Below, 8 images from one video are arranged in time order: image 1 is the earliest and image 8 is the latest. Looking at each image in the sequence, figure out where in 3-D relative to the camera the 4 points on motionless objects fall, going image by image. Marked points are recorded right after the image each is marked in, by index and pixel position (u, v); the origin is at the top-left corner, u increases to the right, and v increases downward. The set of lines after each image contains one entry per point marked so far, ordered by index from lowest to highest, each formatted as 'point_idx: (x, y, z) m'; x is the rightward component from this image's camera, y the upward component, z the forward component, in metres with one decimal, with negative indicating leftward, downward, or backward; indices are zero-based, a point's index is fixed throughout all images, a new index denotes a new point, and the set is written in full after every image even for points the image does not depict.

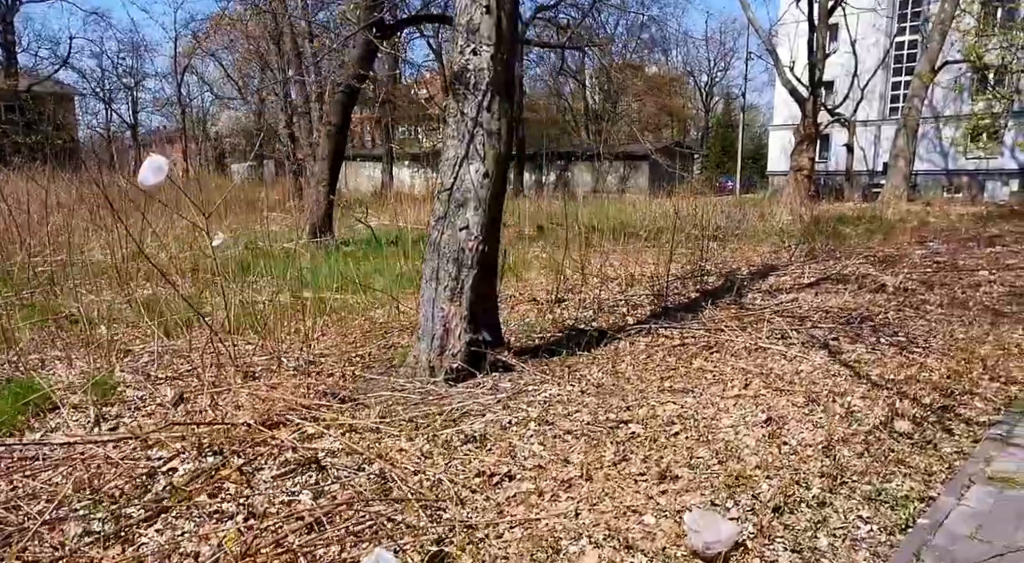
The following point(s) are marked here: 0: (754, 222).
0: (+4.8, +1.2, +15.3) m
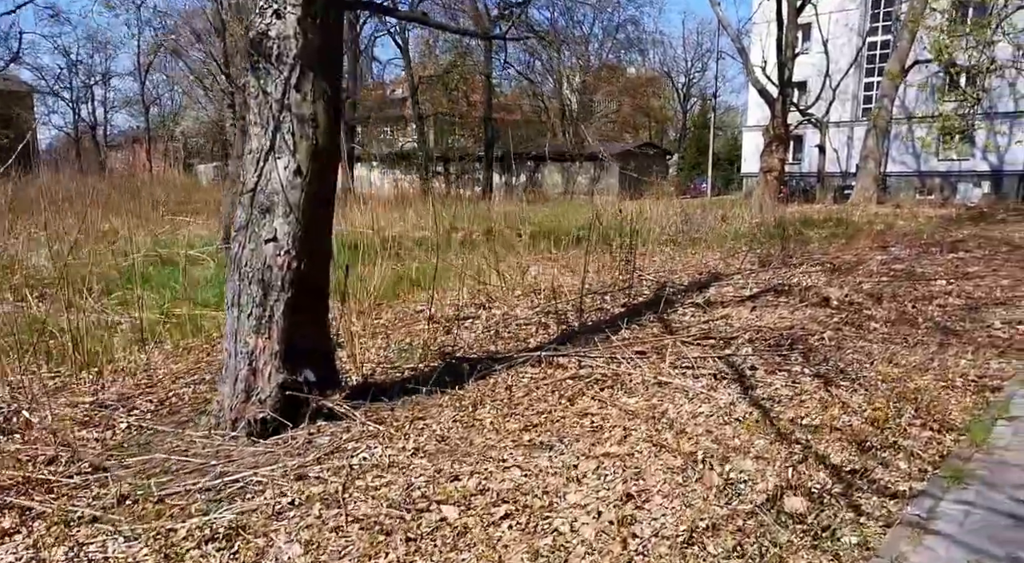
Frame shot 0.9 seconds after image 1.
0: (+3.9, +1.1, +14.8) m
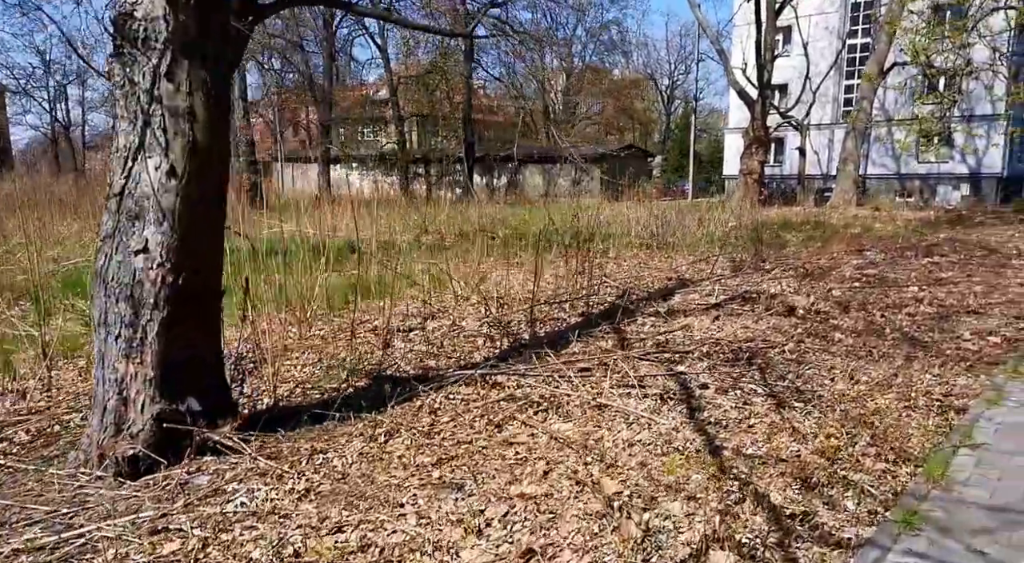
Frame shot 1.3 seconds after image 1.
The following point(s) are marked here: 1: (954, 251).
0: (+3.4, +1.0, +14.6) m
1: (+6.0, +0.4, +10.7) m
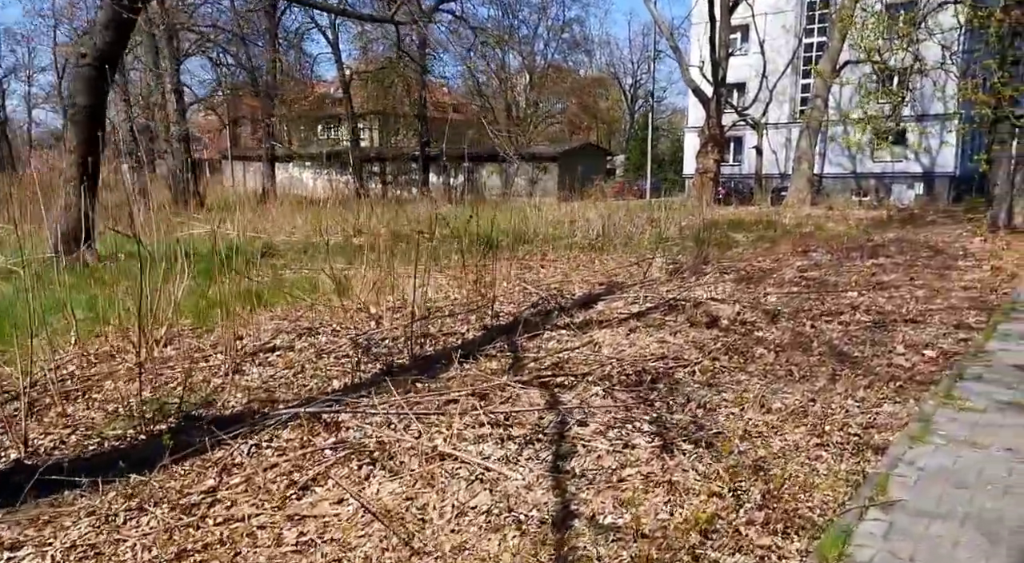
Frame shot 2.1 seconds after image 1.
0: (+2.4, +1.0, +14.2) m
1: (+5.1, +0.4, +10.4) m
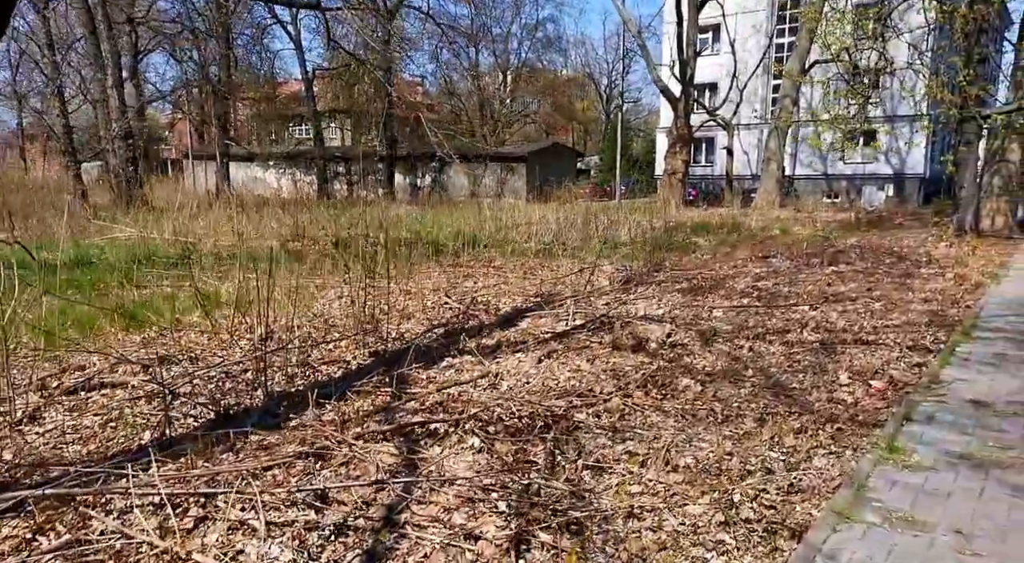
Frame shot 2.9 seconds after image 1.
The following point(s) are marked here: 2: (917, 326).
0: (+1.6, +0.9, +13.6) m
1: (+4.4, +0.3, +9.9) m
2: (+2.9, -0.3, +5.7) m
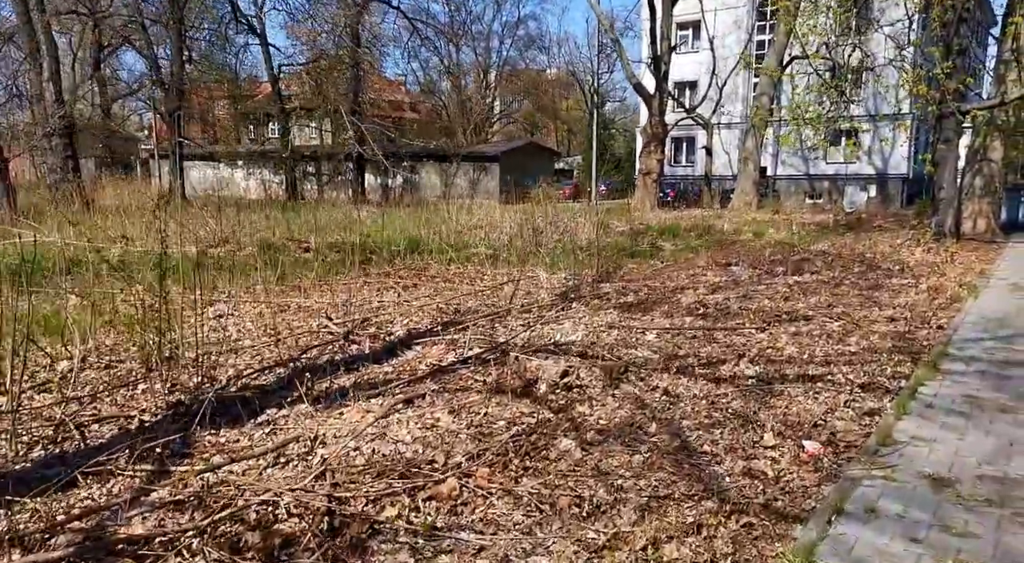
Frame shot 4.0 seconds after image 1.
0: (+0.8, +0.7, +12.8) m
1: (+3.6, +0.2, +9.1) m
2: (+2.2, -0.4, +4.8) m
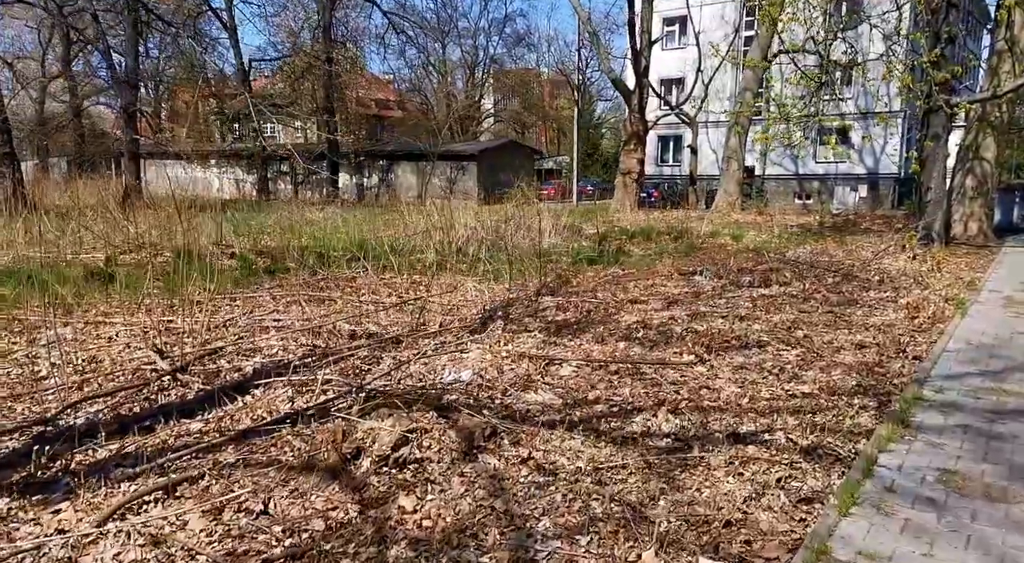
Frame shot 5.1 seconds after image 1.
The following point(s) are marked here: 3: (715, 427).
0: (+0.1, +0.6, +11.8) m
1: (+3.0, +0.1, +8.1) m
2: (+1.6, -0.6, +3.9) m
3: (+0.8, -0.6, +3.3) m
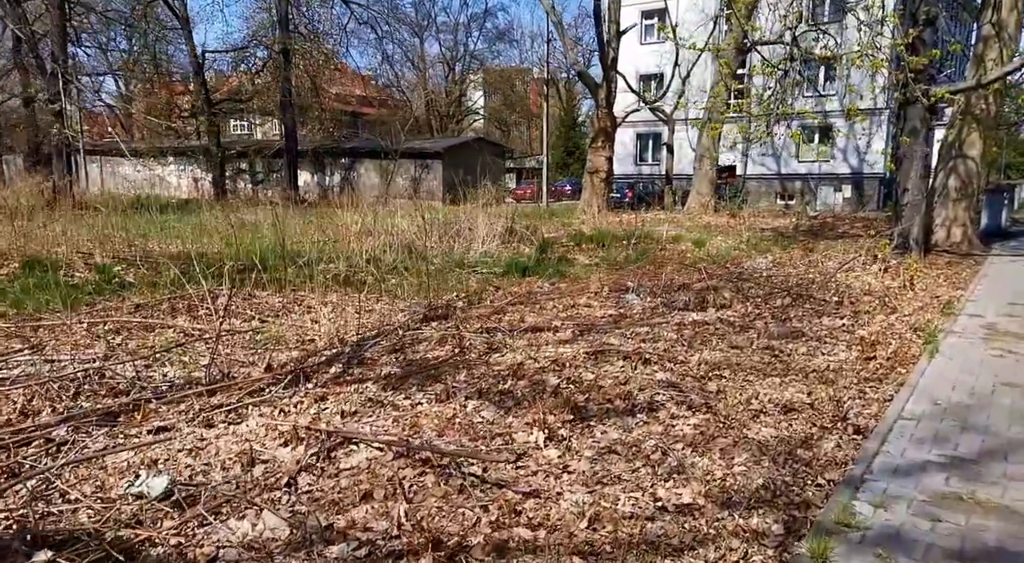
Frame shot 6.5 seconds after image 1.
0: (-0.9, +0.4, +10.4) m
1: (+2.0, -0.1, +6.8) m
2: (+0.7, -0.8, +2.5) m
3: (-0.1, -0.8, +1.9) m
